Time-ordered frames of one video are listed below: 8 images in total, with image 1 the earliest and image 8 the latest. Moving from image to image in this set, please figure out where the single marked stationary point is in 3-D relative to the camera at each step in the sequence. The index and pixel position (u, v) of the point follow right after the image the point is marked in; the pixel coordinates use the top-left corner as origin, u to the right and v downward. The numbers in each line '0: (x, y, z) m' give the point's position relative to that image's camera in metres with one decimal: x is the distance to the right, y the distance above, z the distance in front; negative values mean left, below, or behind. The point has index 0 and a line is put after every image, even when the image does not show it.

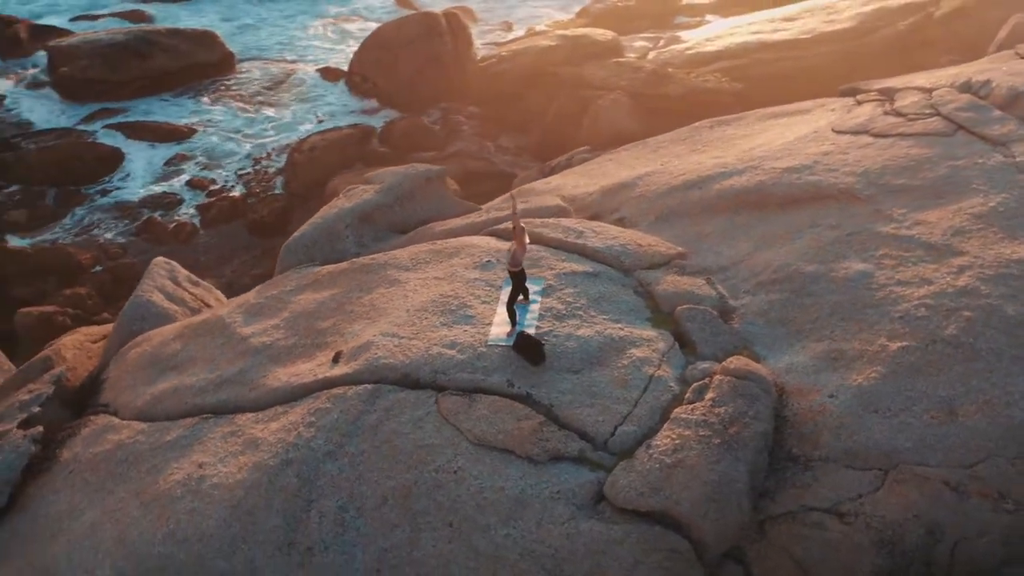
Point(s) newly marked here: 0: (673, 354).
0: (+0.8, -0.3, +5.6) m
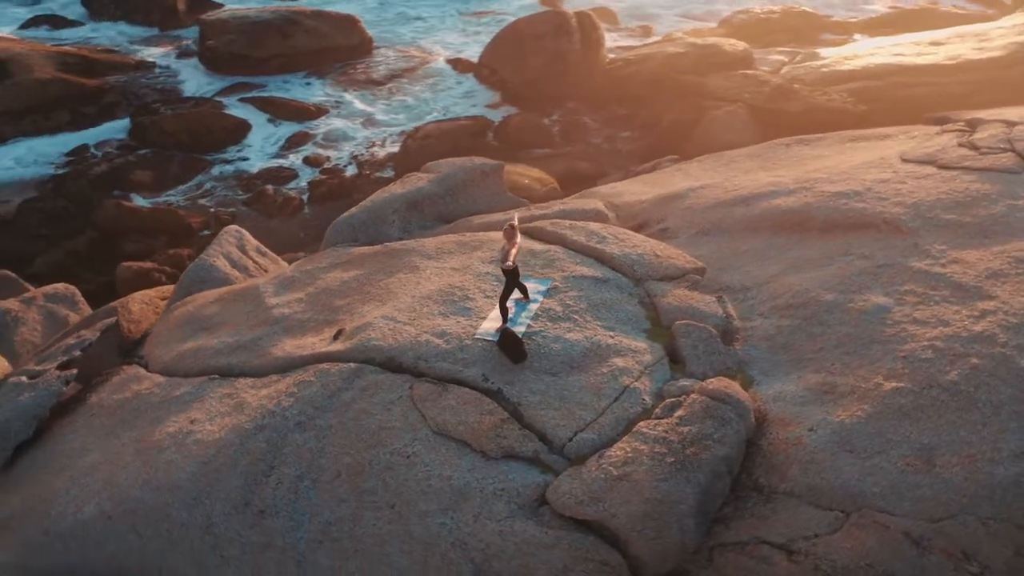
0: (+0.7, -0.4, +5.5) m
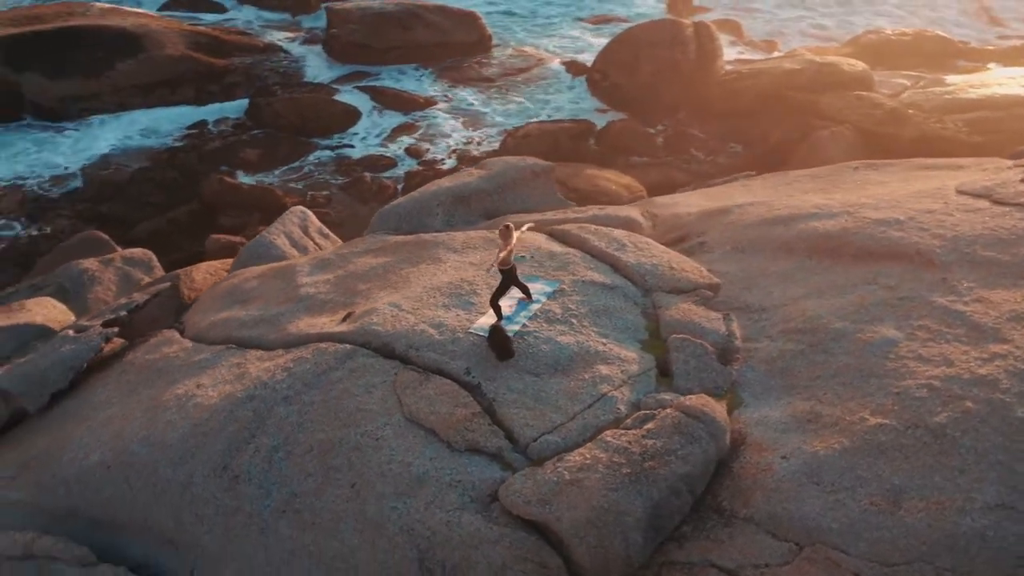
0: (+0.6, -0.5, +5.4) m
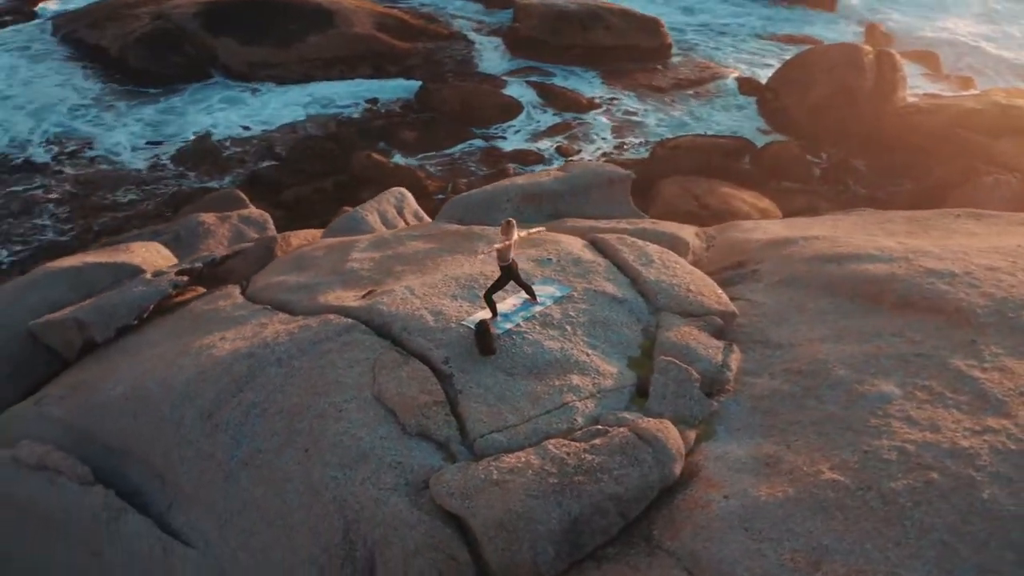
0: (+0.5, -0.5, +5.3) m
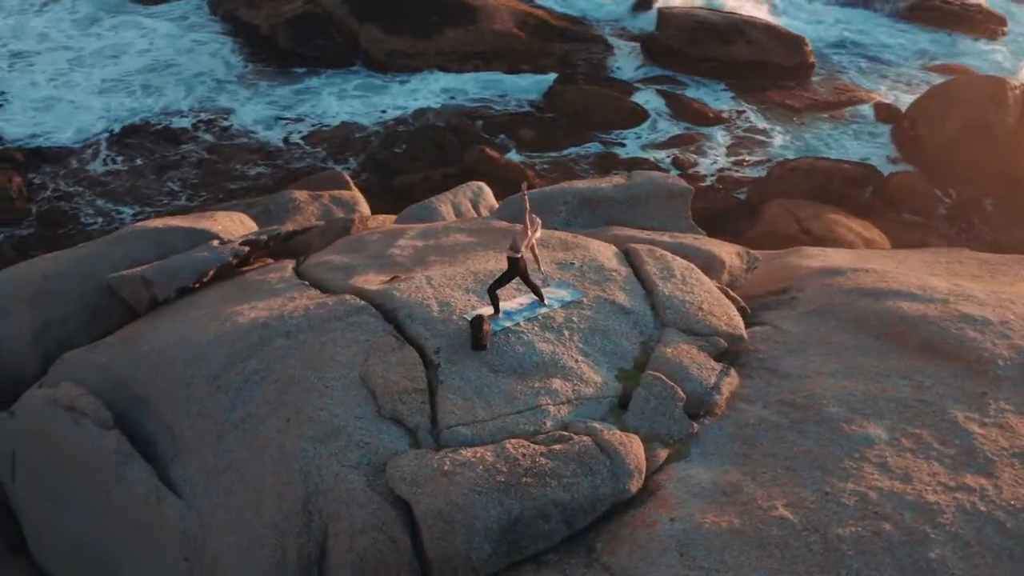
0: (+0.4, -0.6, +5.3) m
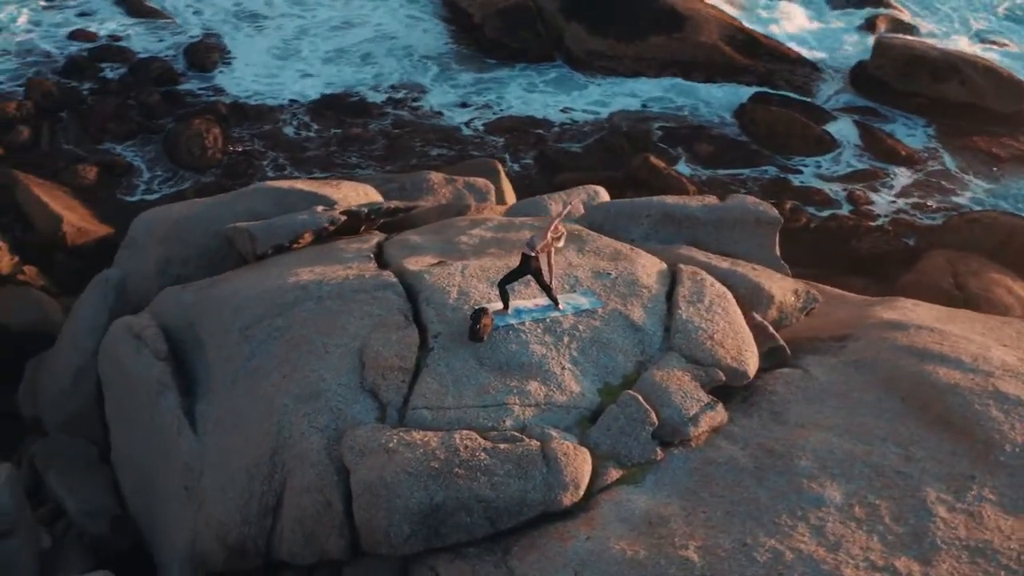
0: (+0.2, -0.6, +5.3) m
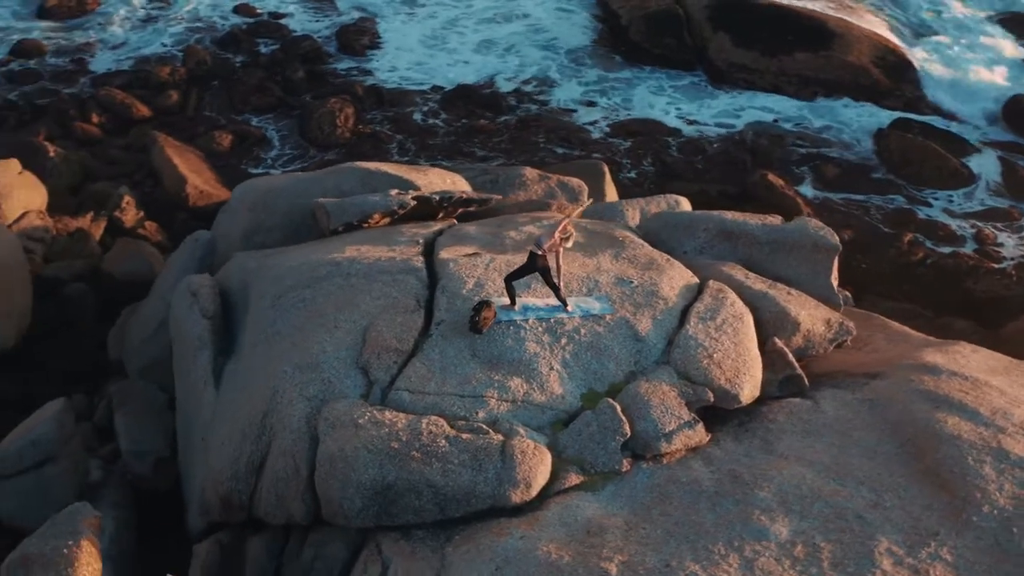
0: (+0.1, -0.6, +5.3) m
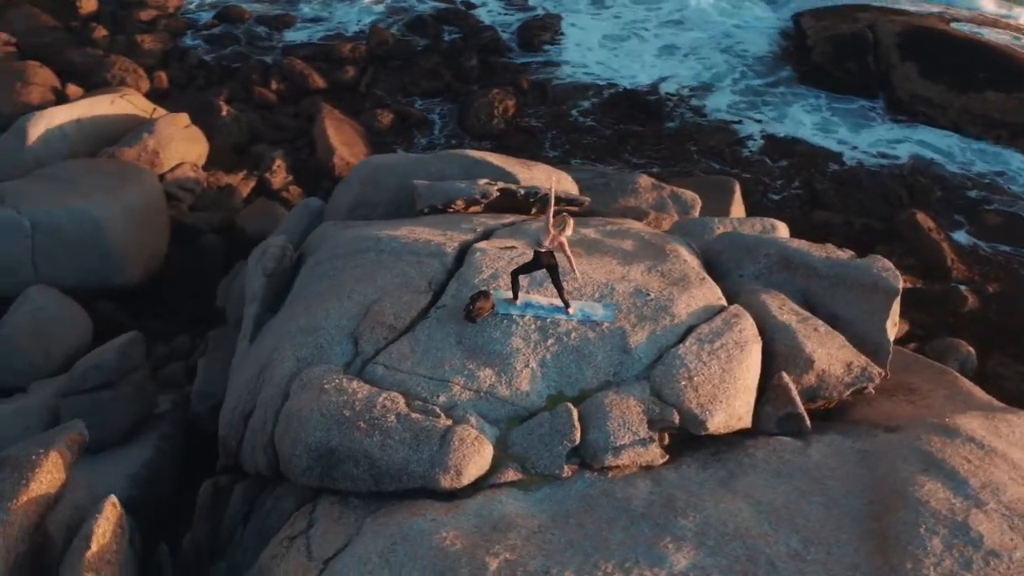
0: (-0.1, -0.6, +5.3) m
